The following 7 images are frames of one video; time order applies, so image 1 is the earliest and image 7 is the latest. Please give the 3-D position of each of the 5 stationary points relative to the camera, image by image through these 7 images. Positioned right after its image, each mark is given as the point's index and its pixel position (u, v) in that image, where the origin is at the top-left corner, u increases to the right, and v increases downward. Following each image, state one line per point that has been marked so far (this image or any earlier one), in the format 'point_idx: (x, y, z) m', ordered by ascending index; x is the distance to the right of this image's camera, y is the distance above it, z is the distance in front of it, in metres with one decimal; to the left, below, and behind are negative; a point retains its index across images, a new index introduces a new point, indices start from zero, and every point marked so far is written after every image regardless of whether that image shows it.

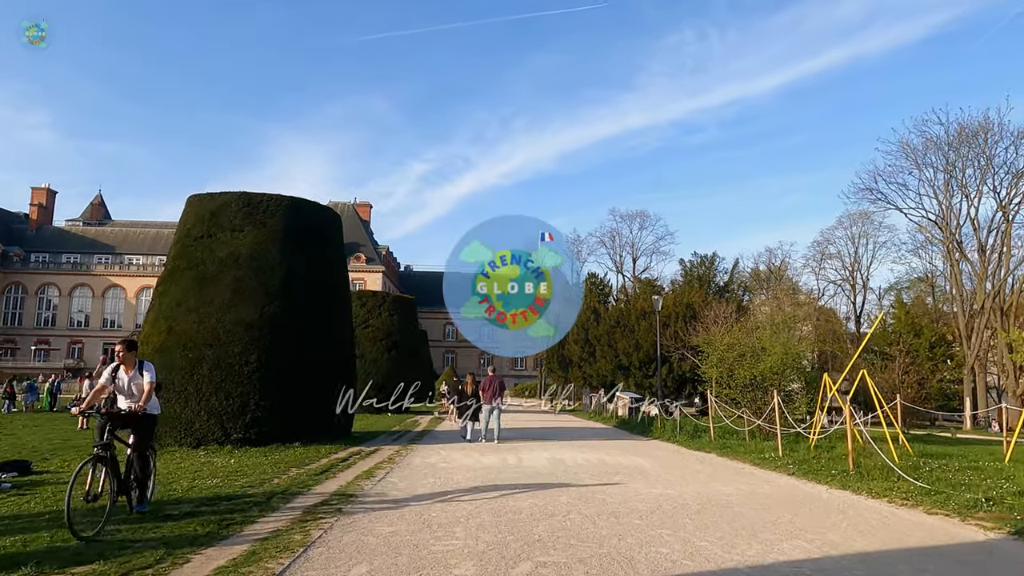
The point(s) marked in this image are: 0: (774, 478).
0: (+3.9, -2.8, +9.7) m
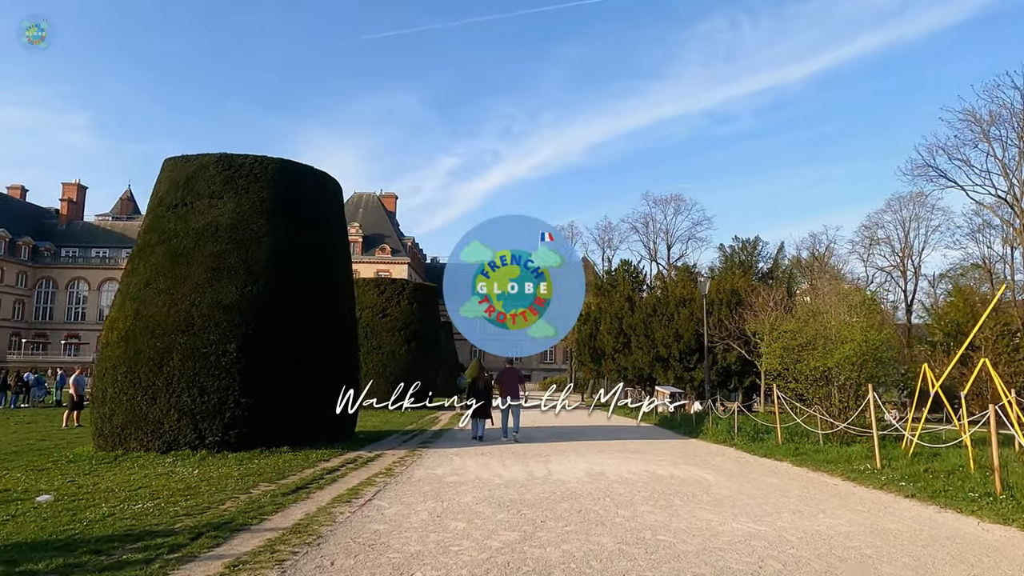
0: (+4.2, -2.4, +7.3) m
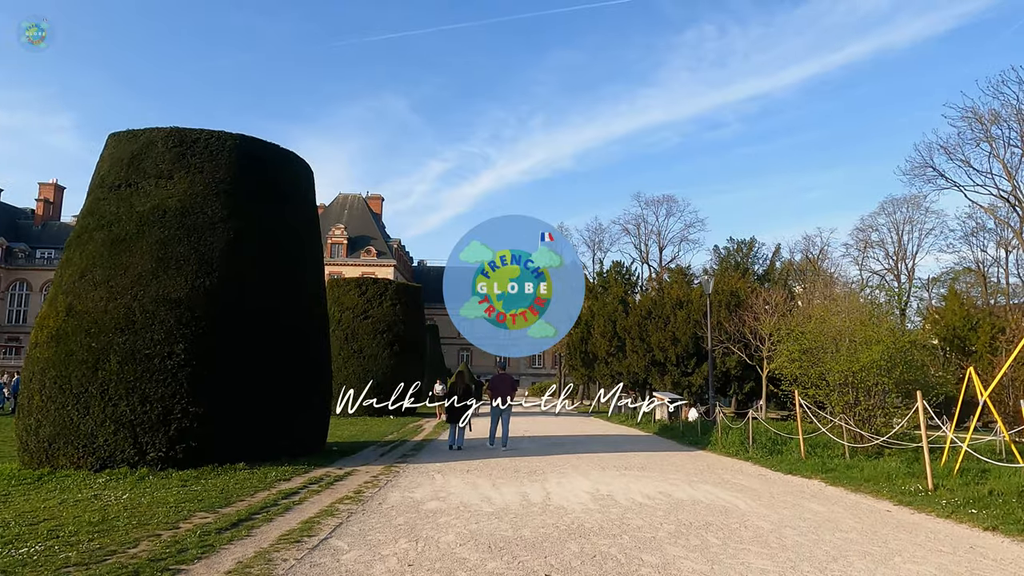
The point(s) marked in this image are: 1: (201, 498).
0: (+4.1, -2.2, +5.9) m
1: (-3.7, -2.5, +7.7) m
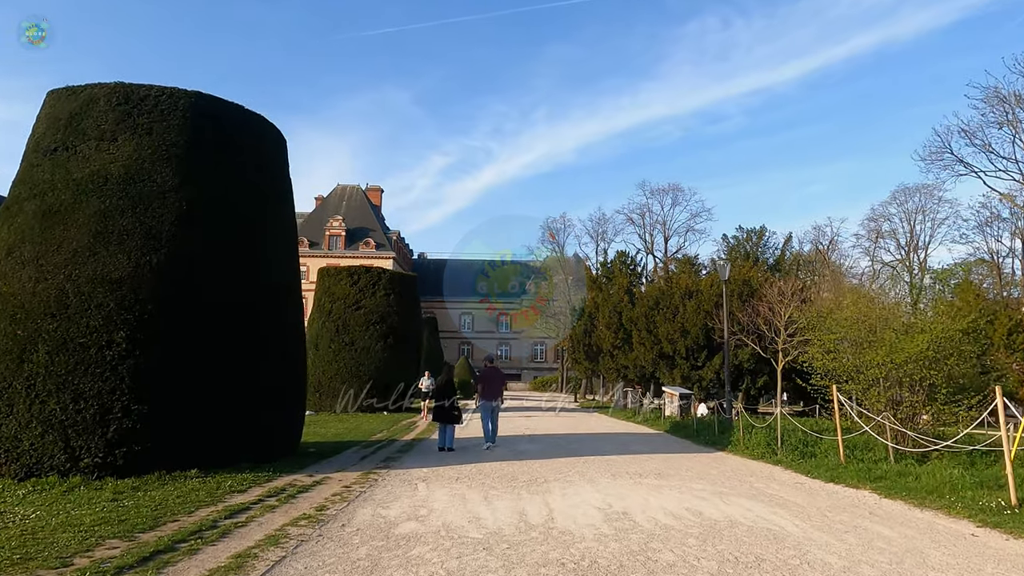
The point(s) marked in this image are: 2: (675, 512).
0: (+4.0, -2.0, +4.4) m
1: (-3.7, -2.2, +6.3) m
2: (+1.6, -2.2, +6.6) m
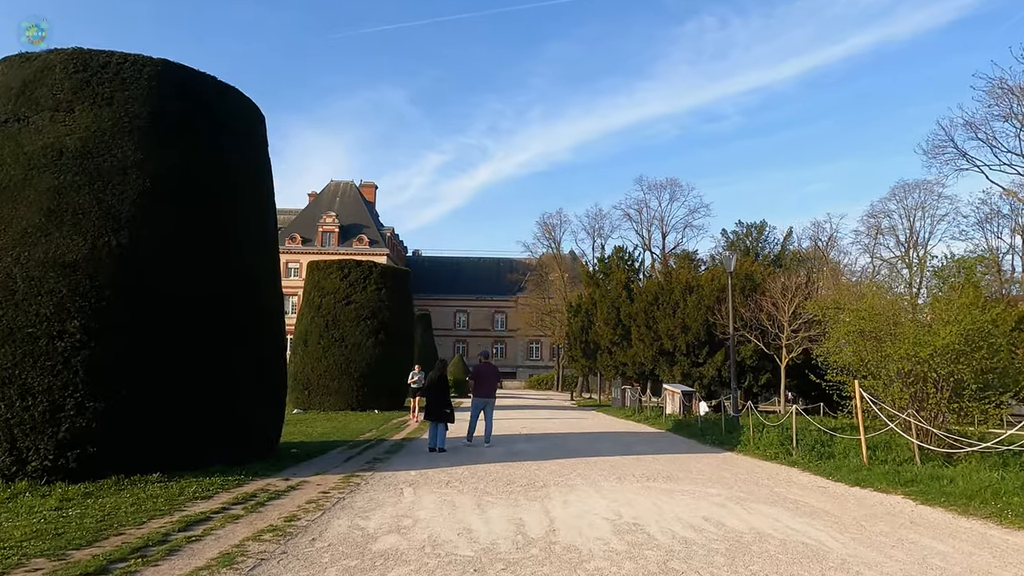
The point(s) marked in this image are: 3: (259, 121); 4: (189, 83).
0: (+4.0, -1.8, +3.7) m
1: (-3.7, -2.0, +5.5) m
2: (+1.6, -2.1, +5.8) m
3: (-4.1, +2.7, +10.6) m
4: (-4.5, +2.9, +9.3) m
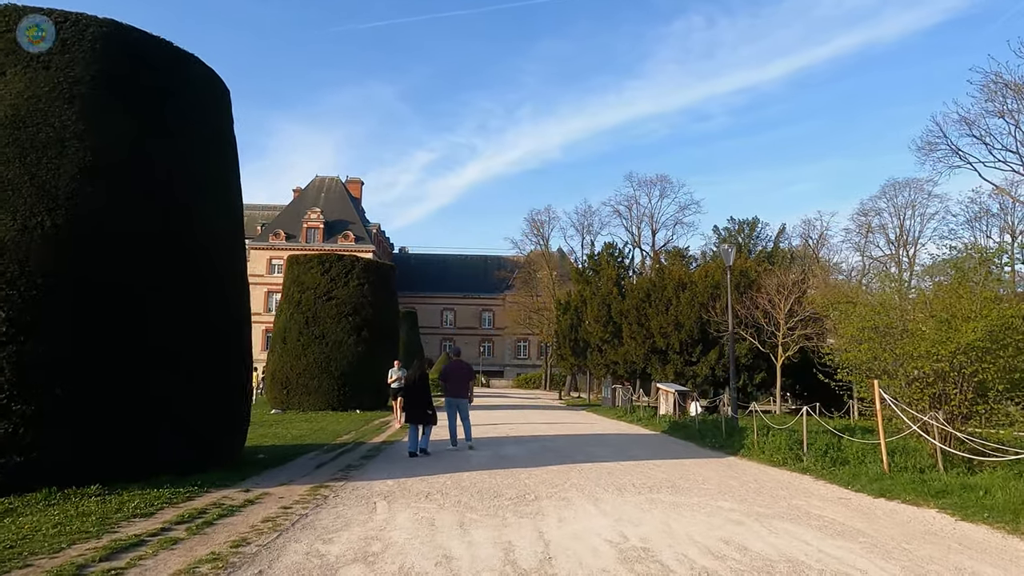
0: (+4.0, -1.7, +2.9) m
1: (-3.8, -1.9, +4.6) m
2: (+1.5, -1.9, +5.0) m
3: (-4.2, +2.8, +9.6) m
4: (-4.7, +3.0, +8.3) m
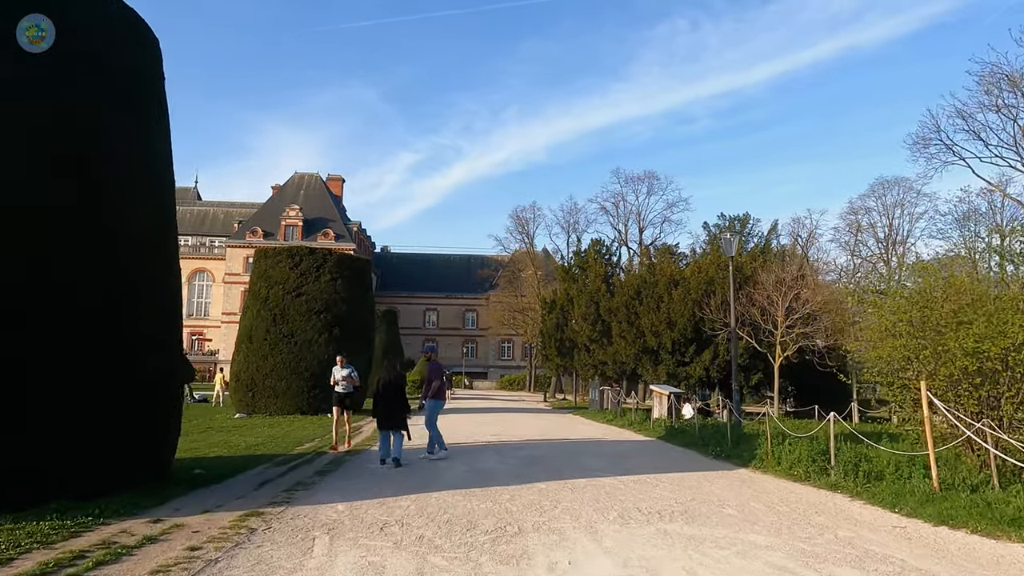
0: (+3.9, -1.5, +1.5) m
1: (-4.0, -1.7, +3.0) m
2: (+1.4, -1.8, +3.6) m
3: (-4.5, +3.0, +8.1) m
4: (-4.9, +3.2, +6.8) m
